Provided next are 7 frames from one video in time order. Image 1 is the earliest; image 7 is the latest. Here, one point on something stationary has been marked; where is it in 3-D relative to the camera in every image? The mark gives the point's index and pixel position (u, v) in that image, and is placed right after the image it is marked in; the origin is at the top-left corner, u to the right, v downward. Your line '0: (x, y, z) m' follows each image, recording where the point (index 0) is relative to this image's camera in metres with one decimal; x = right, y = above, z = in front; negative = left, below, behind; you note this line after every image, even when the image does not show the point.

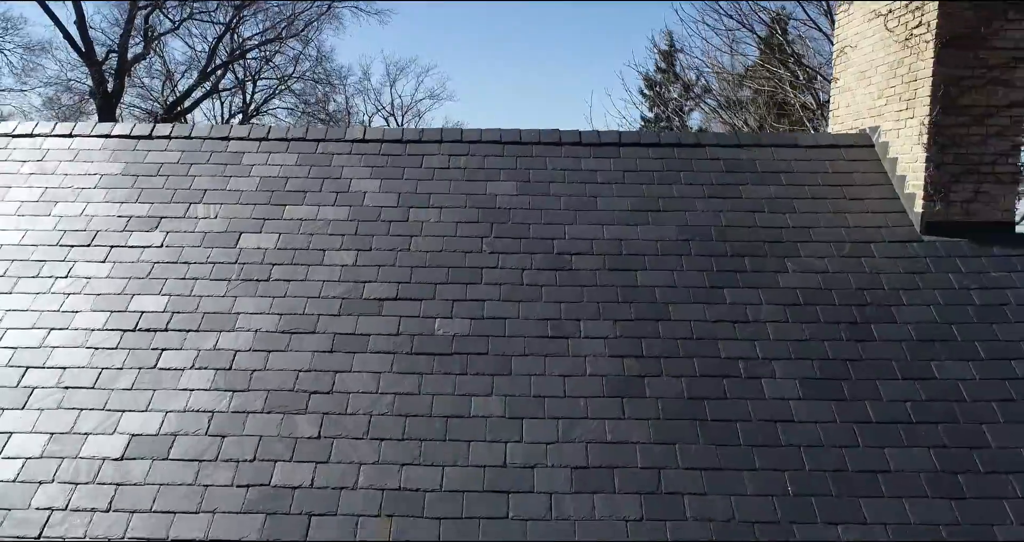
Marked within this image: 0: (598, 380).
0: (+0.6, -0.8, +5.2) m
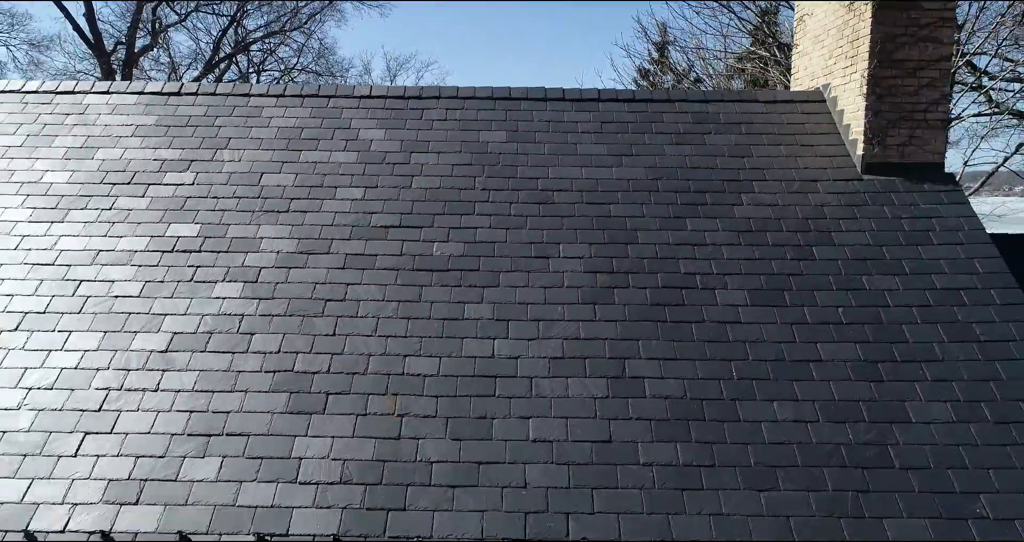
0: (+0.5, -0.2, +6.1) m
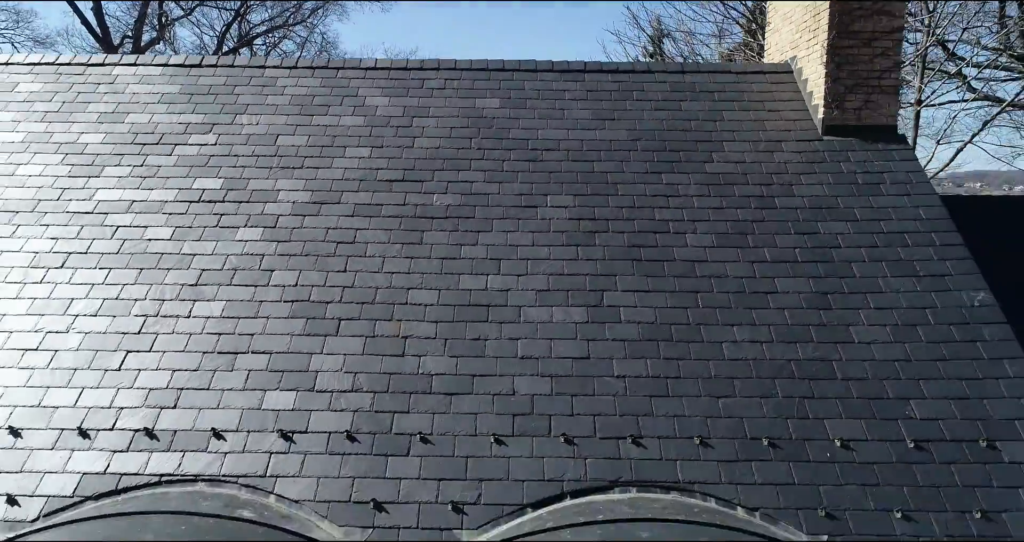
0: (+0.4, +0.3, +6.8) m
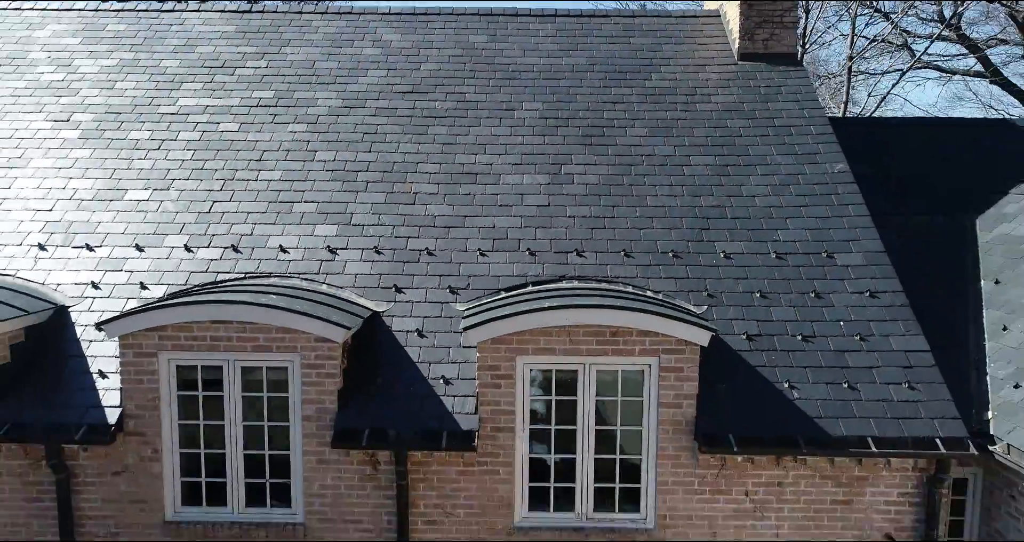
0: (+0.2, +1.7, +9.0) m
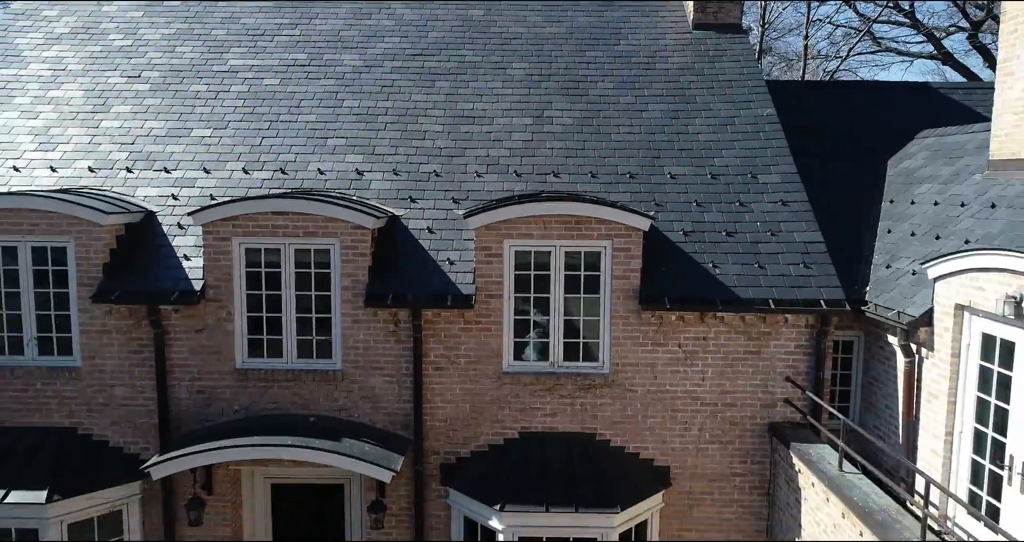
0: (+0.1, +2.8, +11.0) m
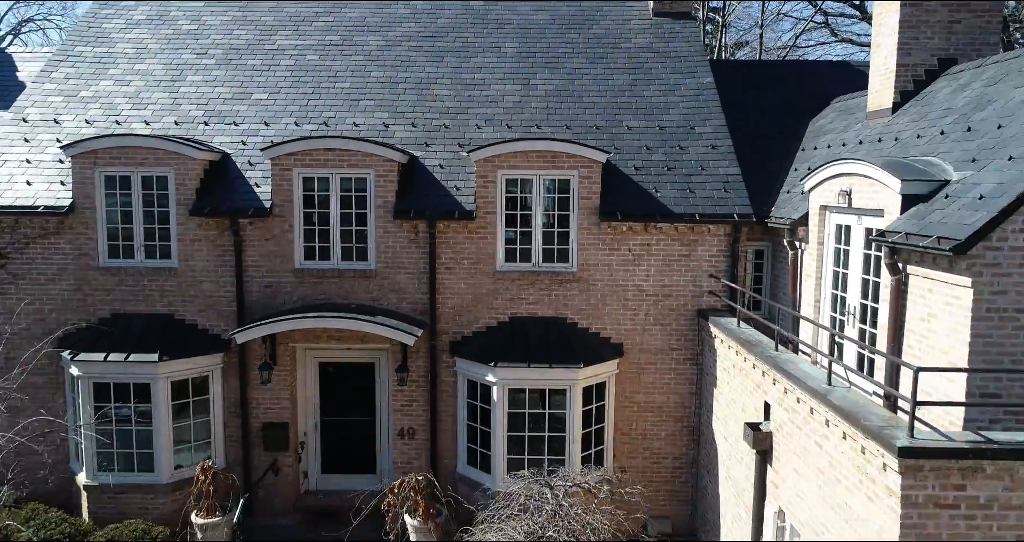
0: (0.0, +3.9, +13.7) m
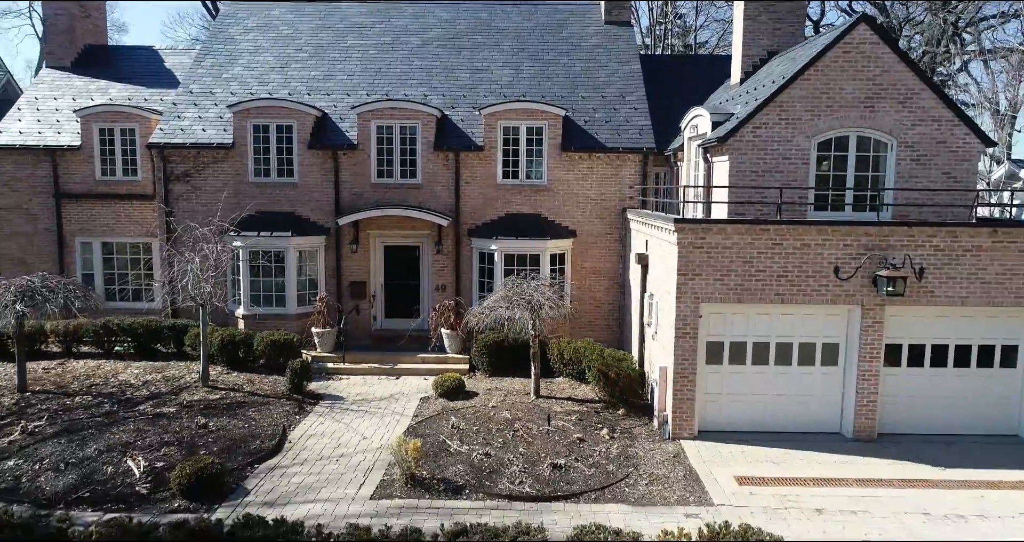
0: (-0.1, +5.9, +20.4) m
